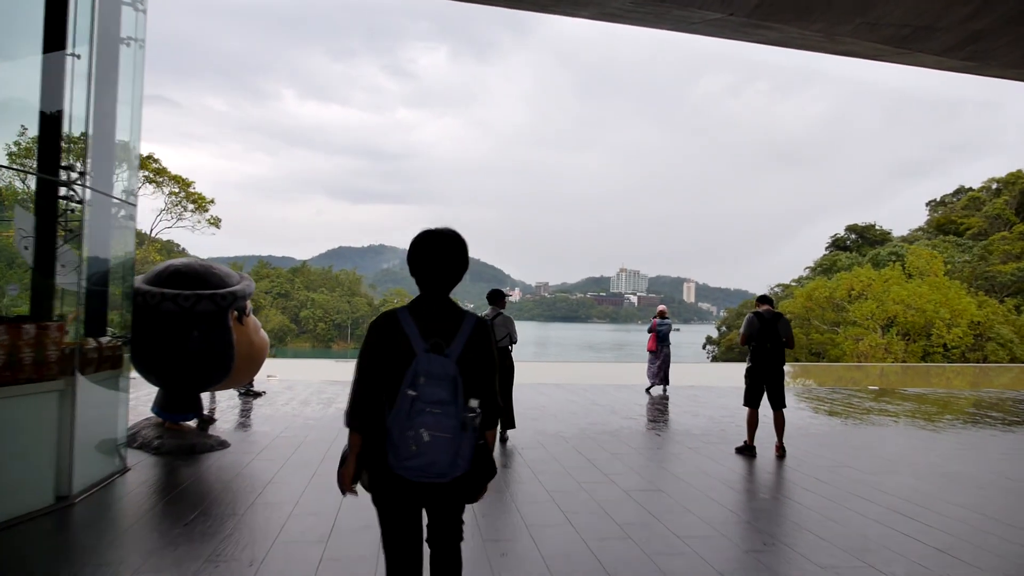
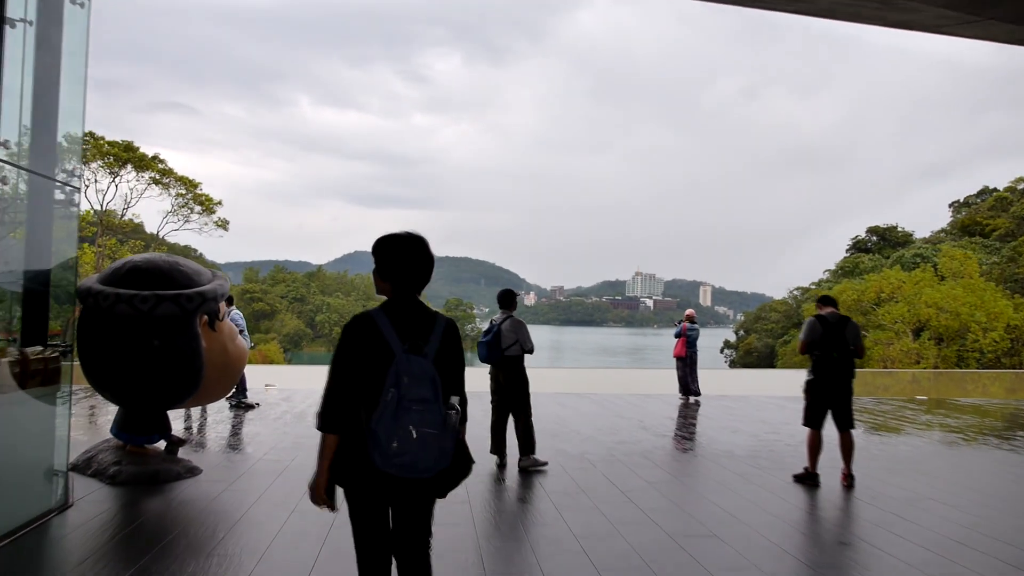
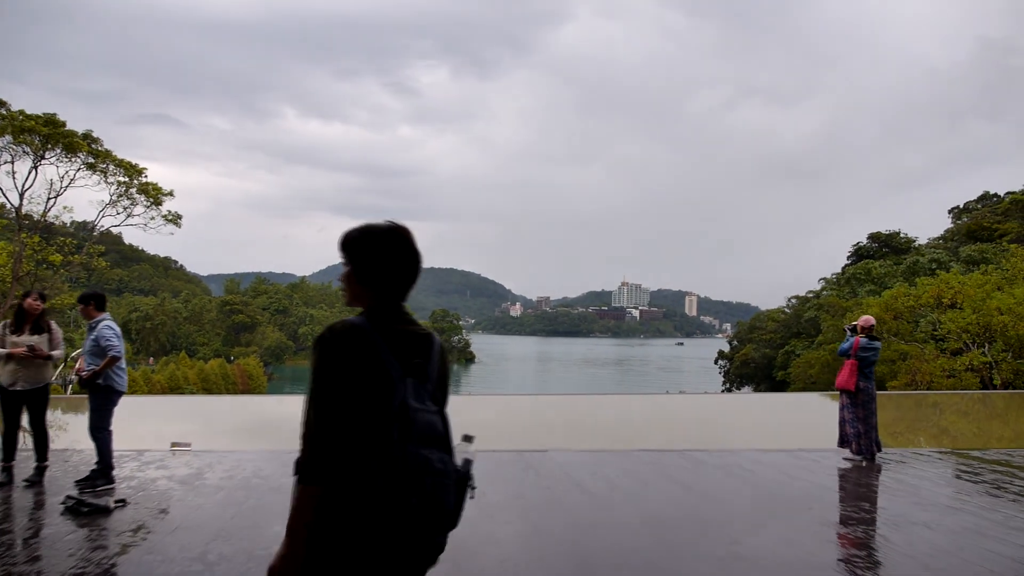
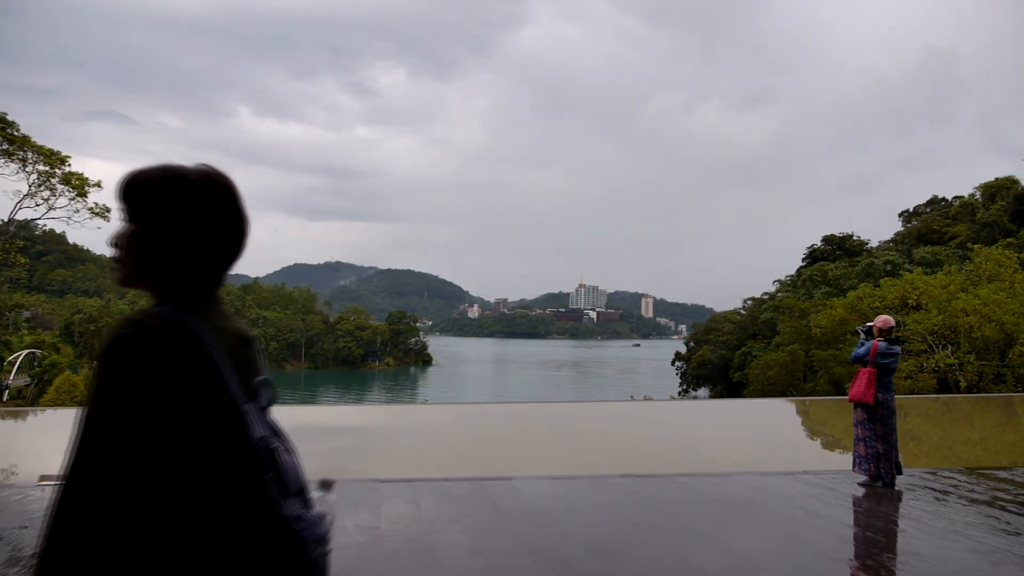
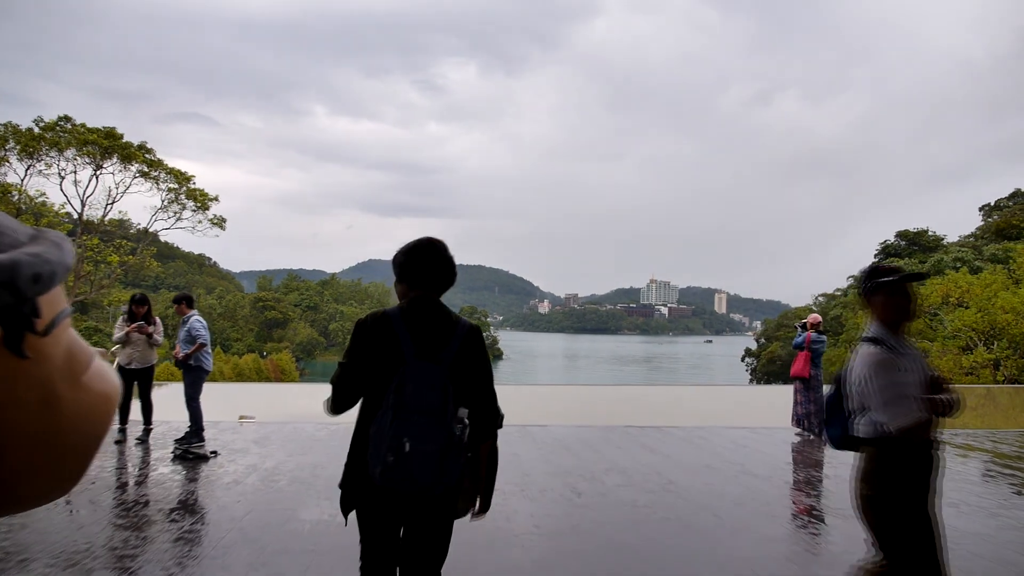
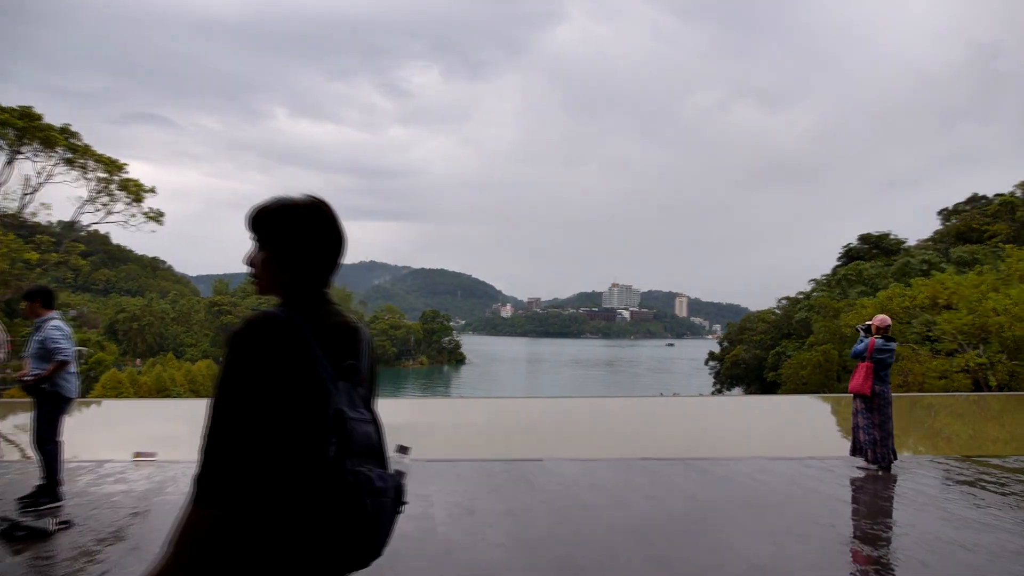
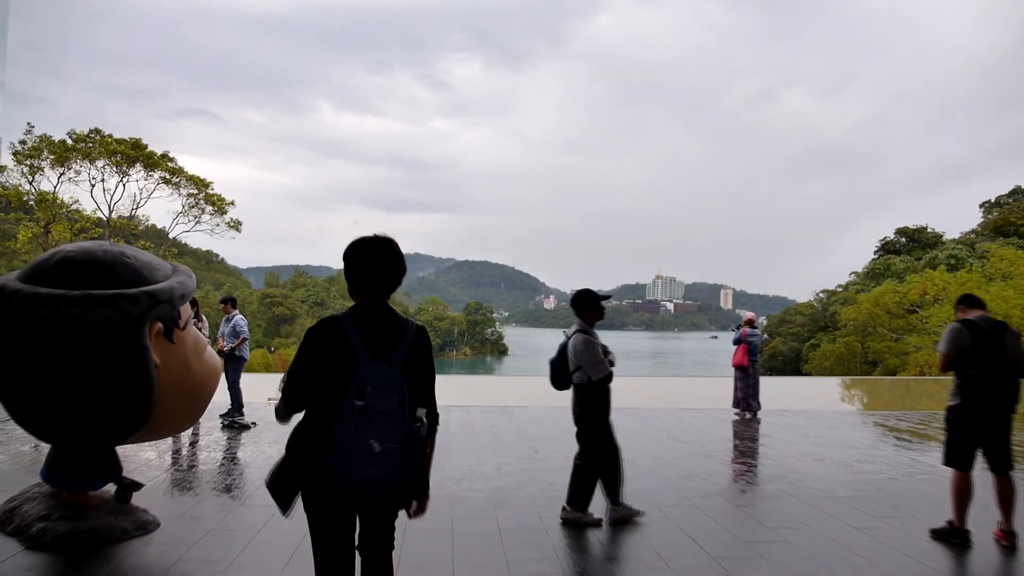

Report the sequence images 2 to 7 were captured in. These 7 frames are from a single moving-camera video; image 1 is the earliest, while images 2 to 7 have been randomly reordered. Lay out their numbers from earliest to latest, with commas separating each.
2, 7, 5, 3, 6, 4
